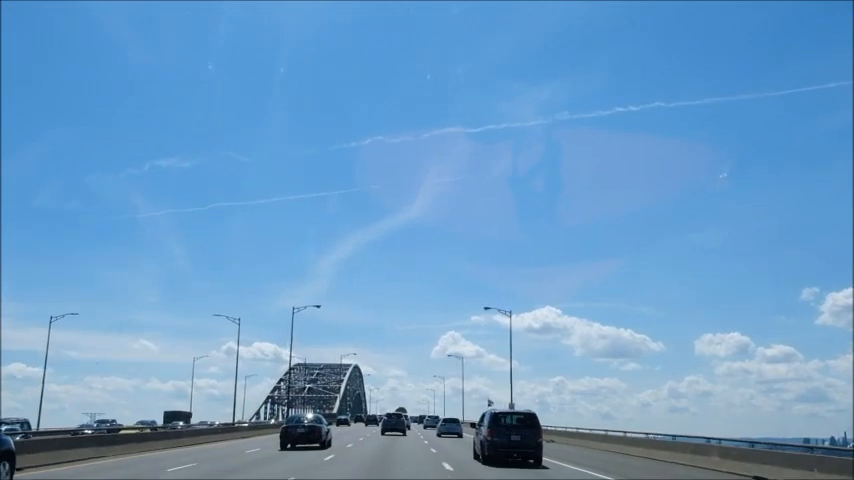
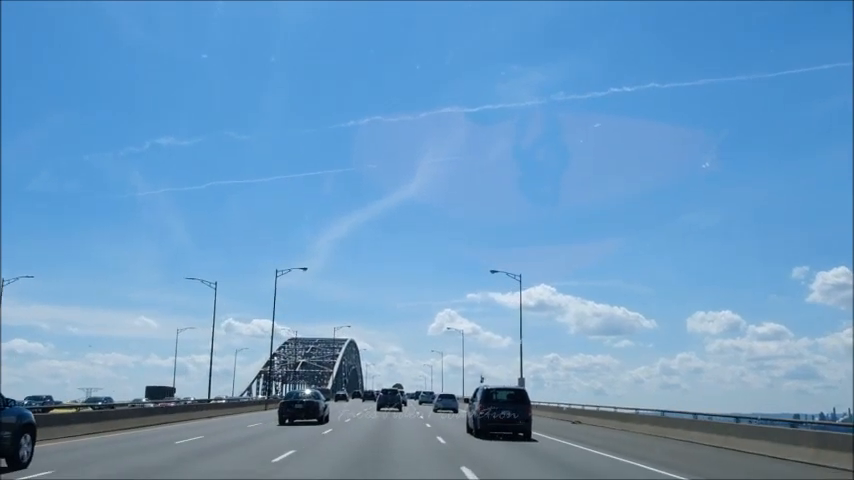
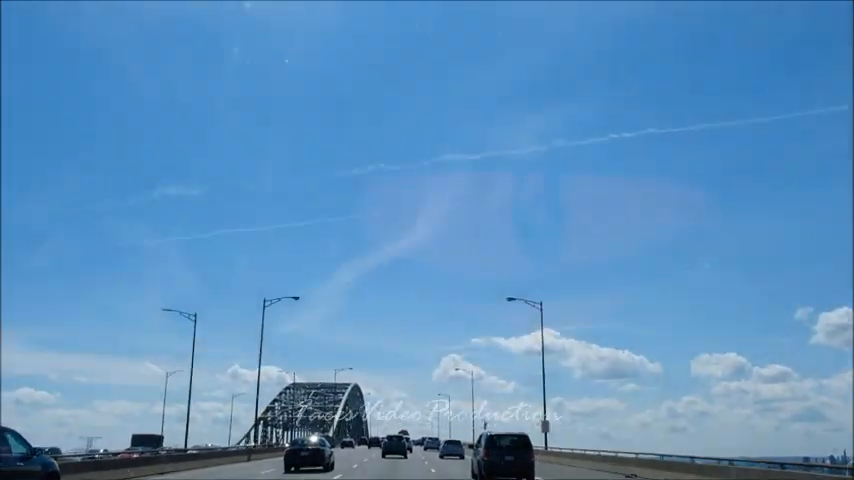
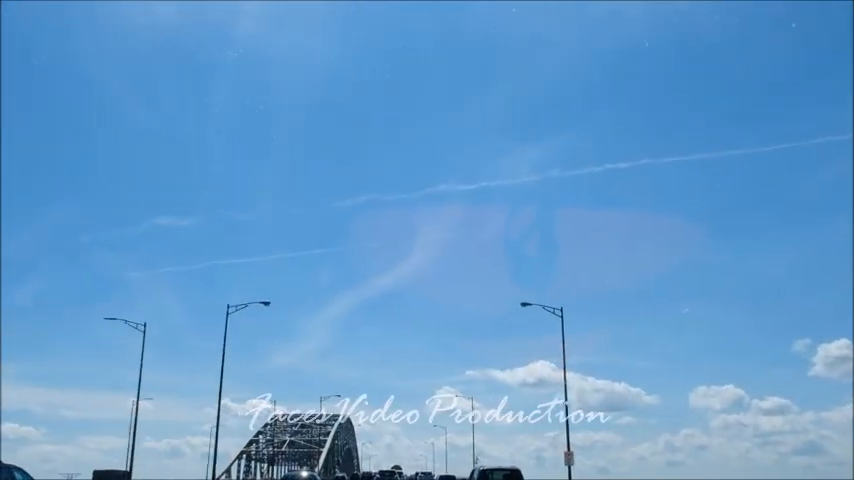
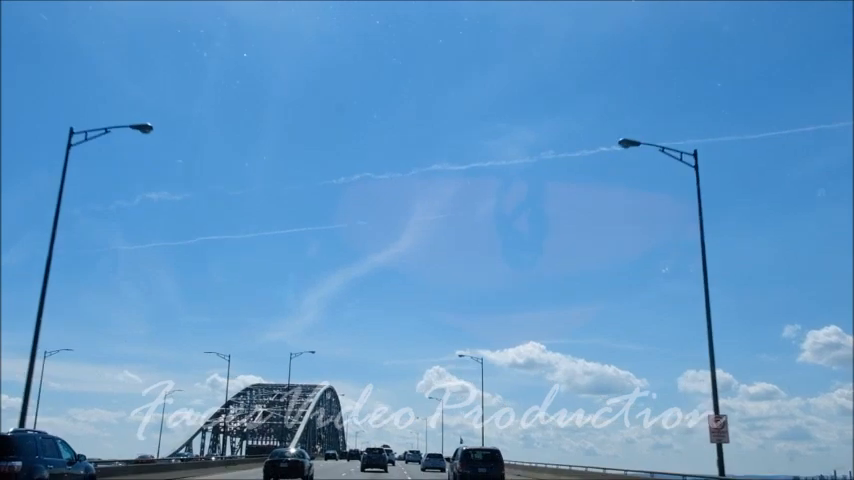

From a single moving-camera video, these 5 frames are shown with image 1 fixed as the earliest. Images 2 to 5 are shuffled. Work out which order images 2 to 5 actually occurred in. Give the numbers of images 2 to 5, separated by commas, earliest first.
2, 3, 4, 5
